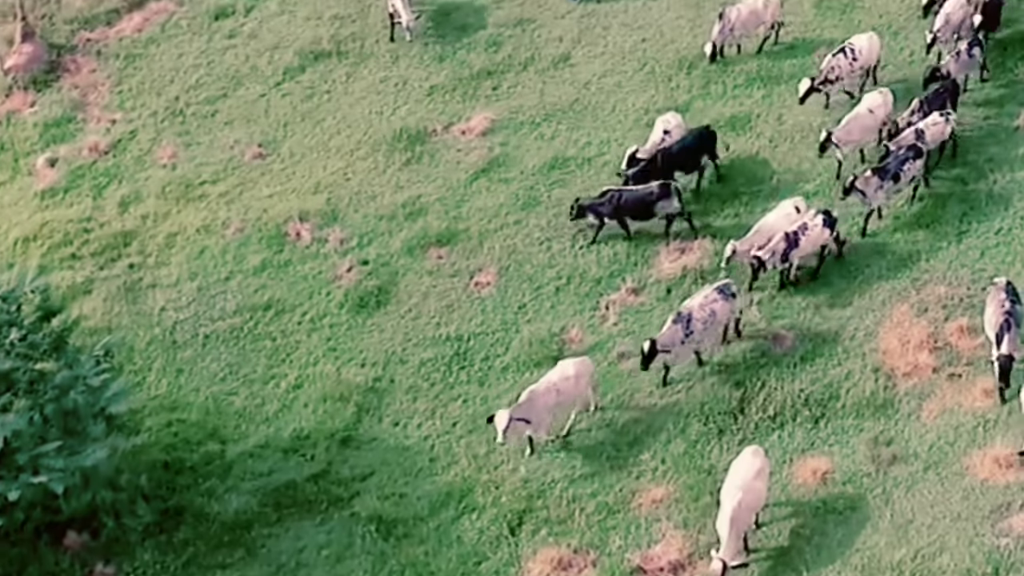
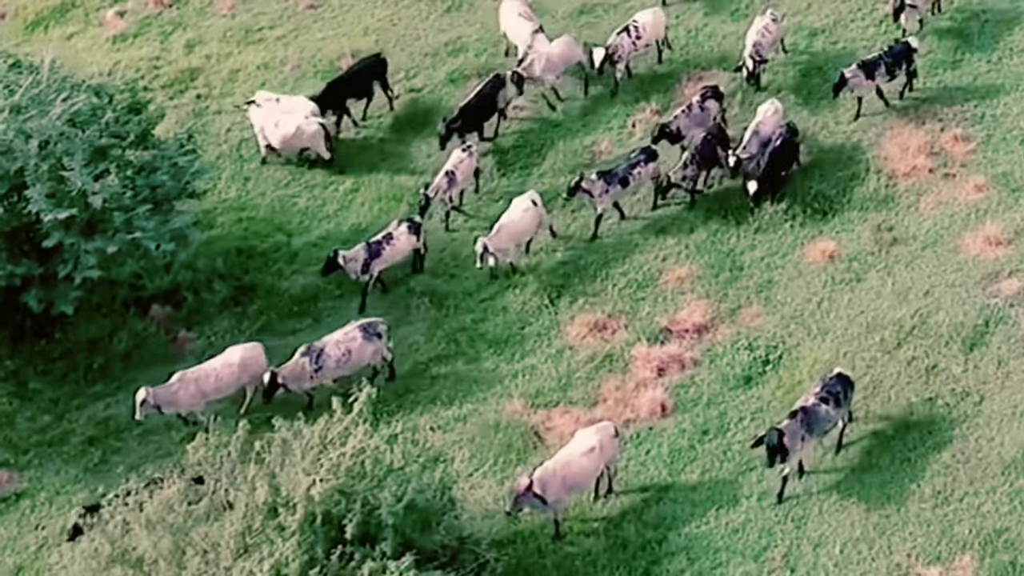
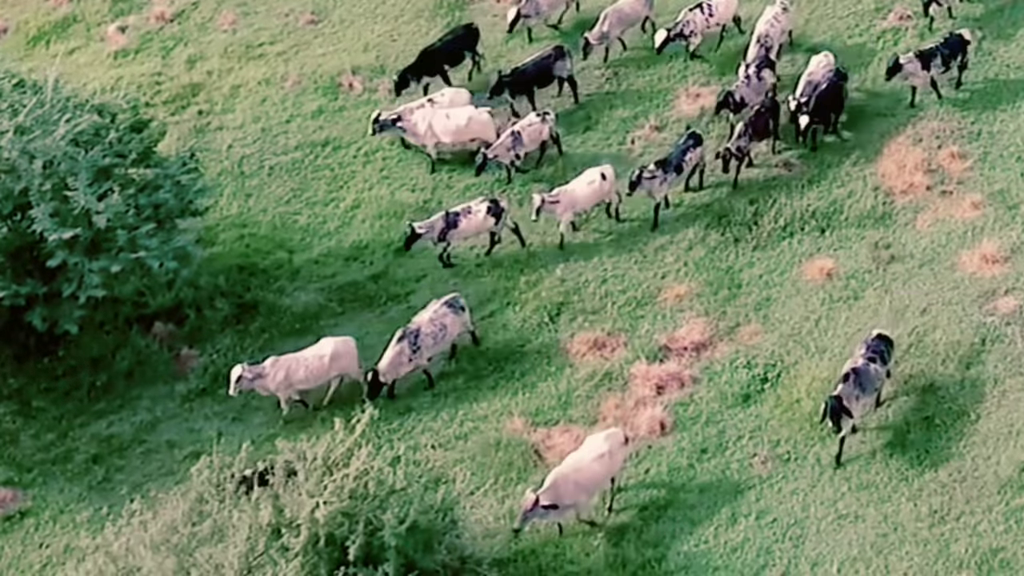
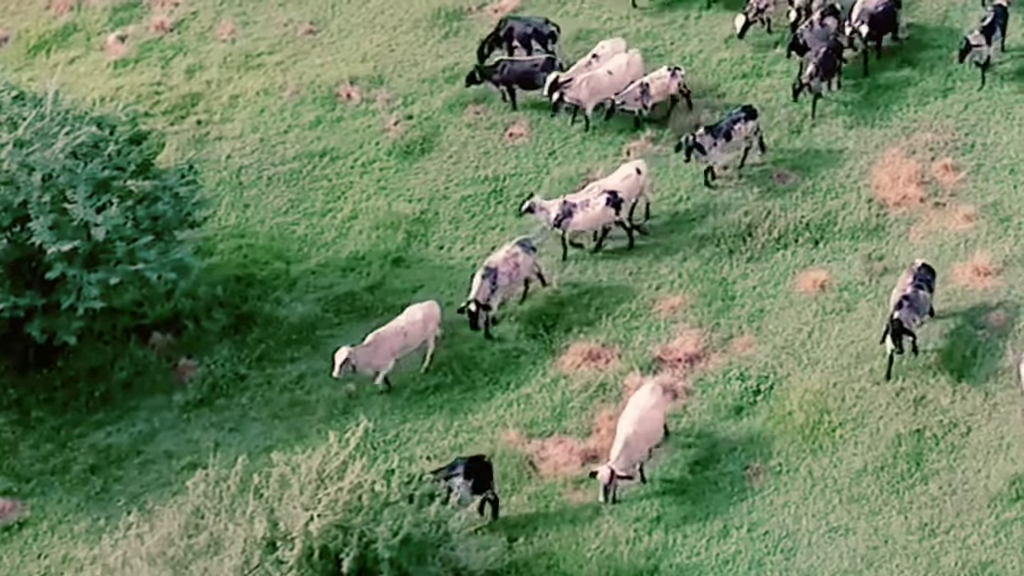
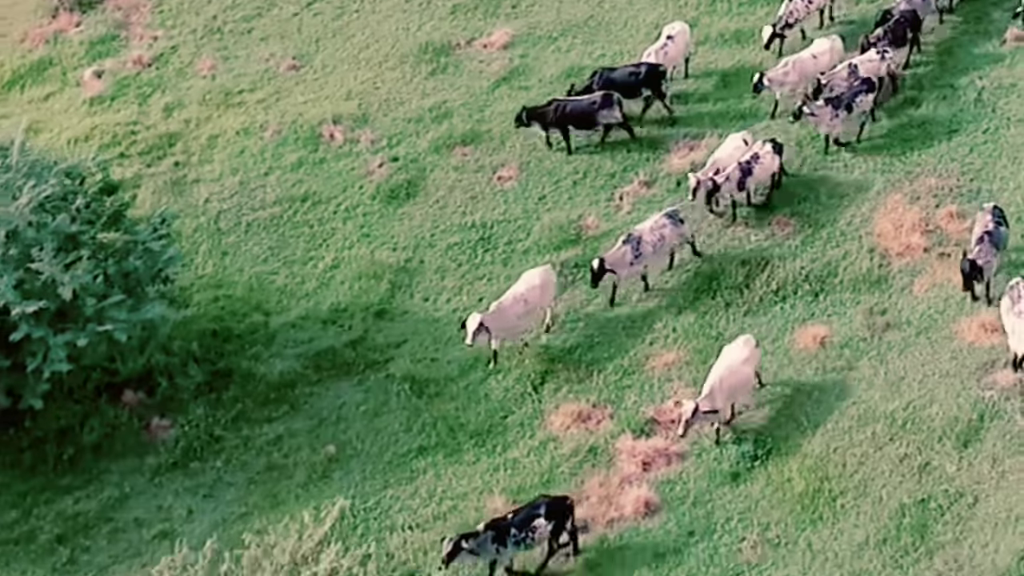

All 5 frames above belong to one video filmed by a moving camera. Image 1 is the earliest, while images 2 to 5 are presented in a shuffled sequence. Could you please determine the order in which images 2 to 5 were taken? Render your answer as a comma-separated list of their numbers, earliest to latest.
5, 4, 3, 2
